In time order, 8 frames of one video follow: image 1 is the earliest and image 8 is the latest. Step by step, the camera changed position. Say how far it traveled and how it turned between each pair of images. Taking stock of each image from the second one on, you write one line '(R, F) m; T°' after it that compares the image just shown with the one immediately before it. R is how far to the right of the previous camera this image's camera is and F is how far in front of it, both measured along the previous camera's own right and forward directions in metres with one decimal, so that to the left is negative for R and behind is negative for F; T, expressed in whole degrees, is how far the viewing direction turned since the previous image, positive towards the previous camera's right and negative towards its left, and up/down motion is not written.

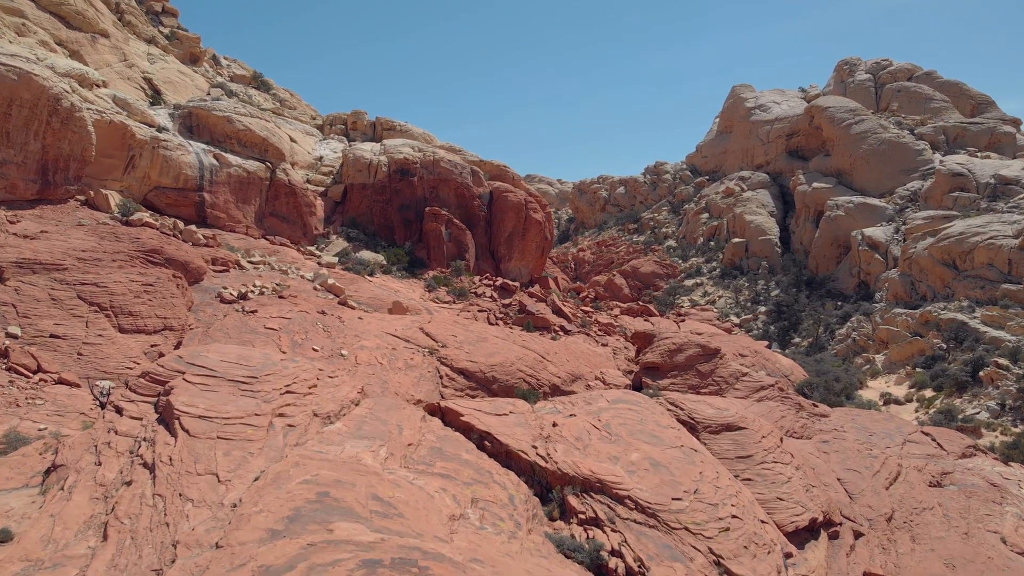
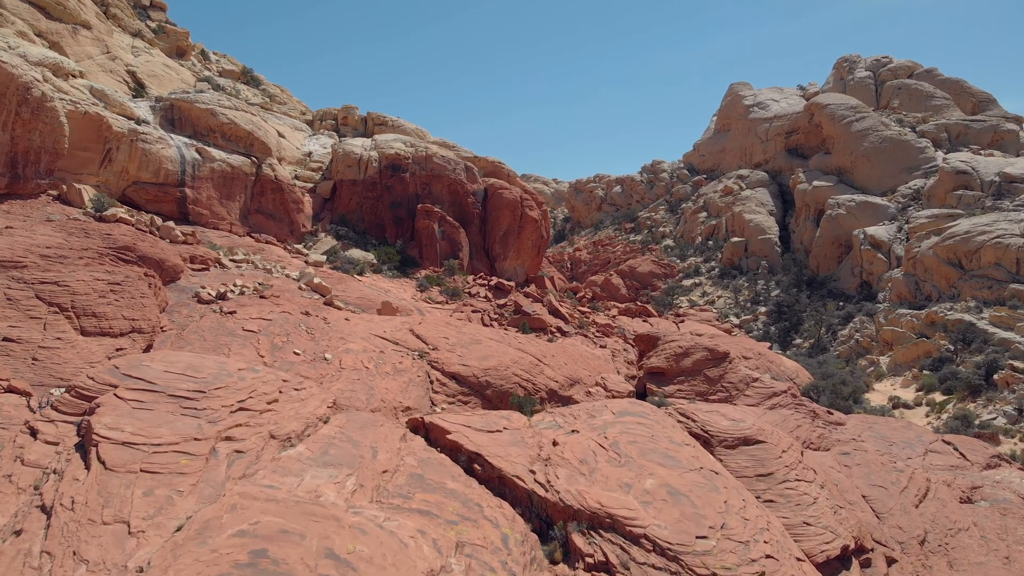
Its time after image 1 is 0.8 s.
(0.0, +0.8) m; 0°
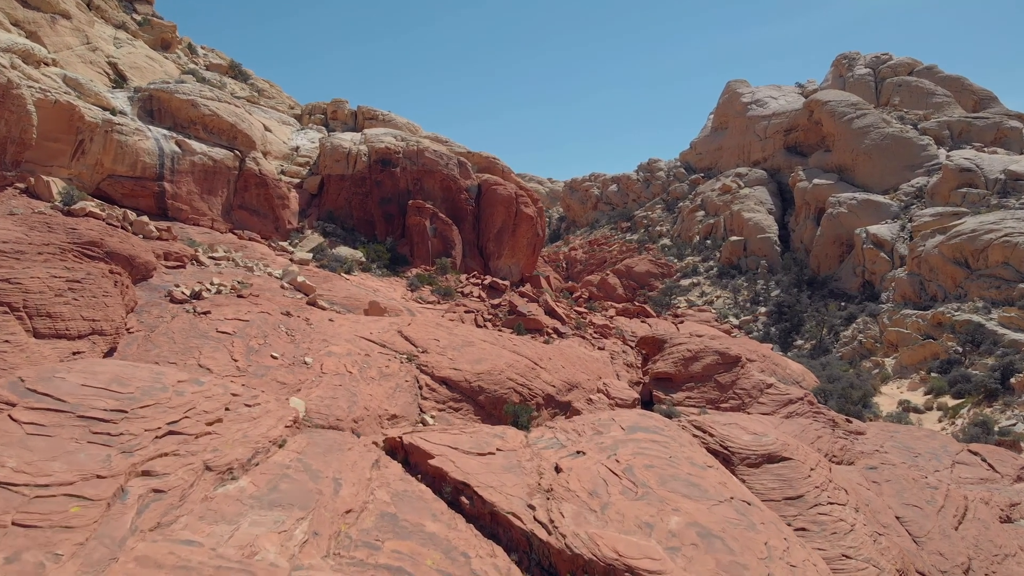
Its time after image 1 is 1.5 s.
(0.0, +0.8) m; 0°
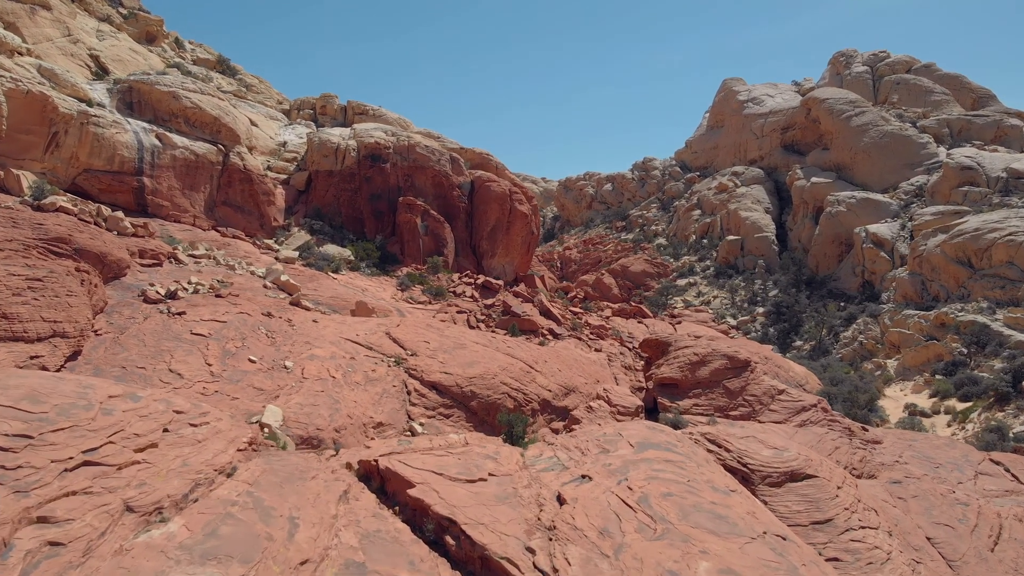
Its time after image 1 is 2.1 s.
(0.0, +0.6) m; 0°
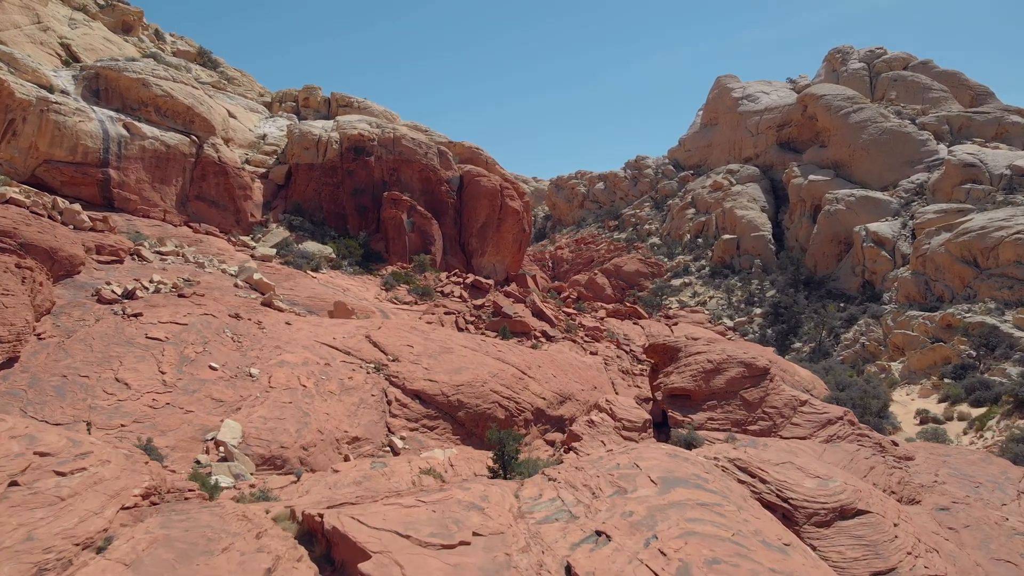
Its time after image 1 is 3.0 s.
(0.0, +1.0) m; +1°
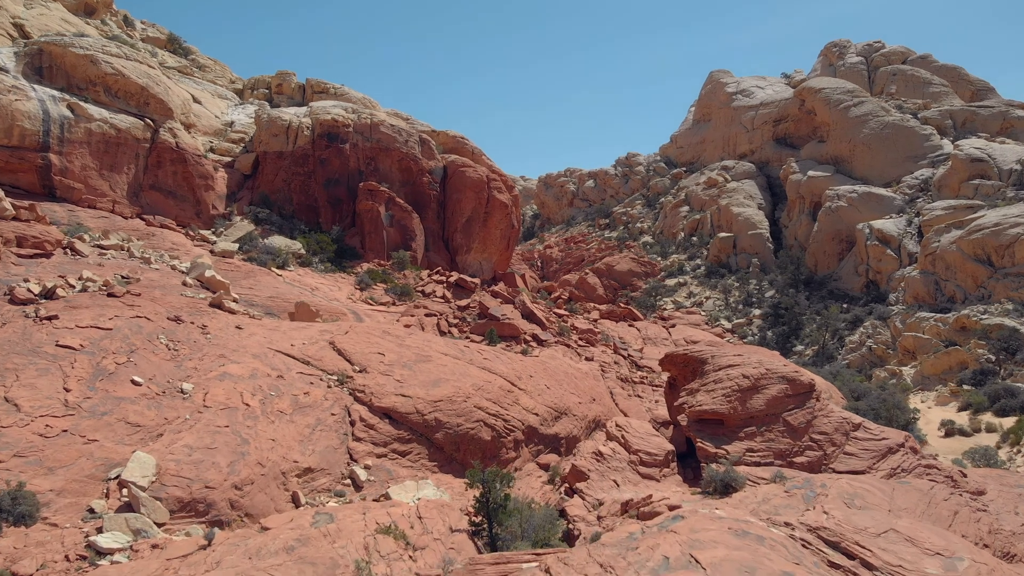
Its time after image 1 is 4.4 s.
(0.0, +1.6) m; +1°
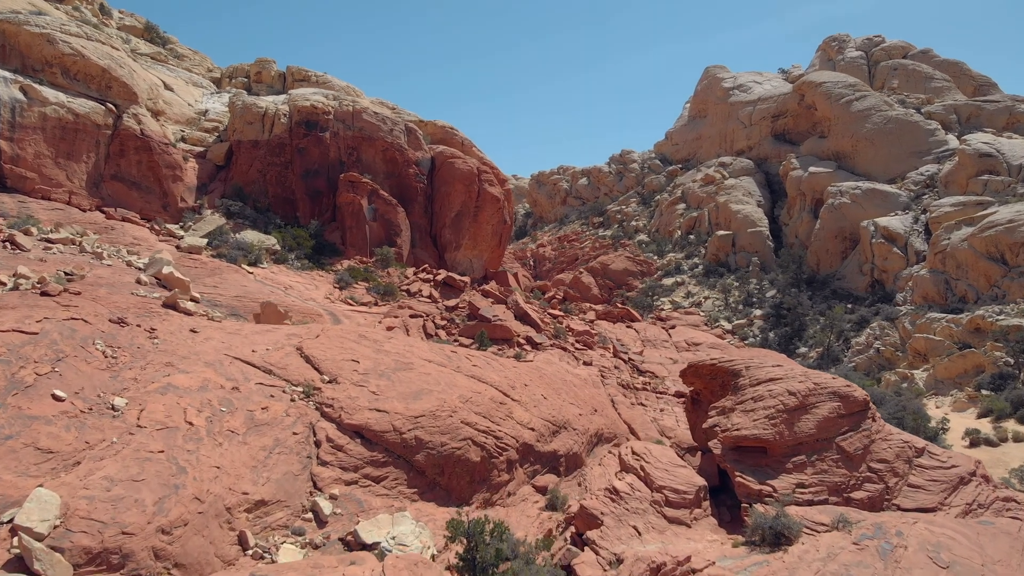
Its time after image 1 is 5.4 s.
(0.0, +1.2) m; +1°
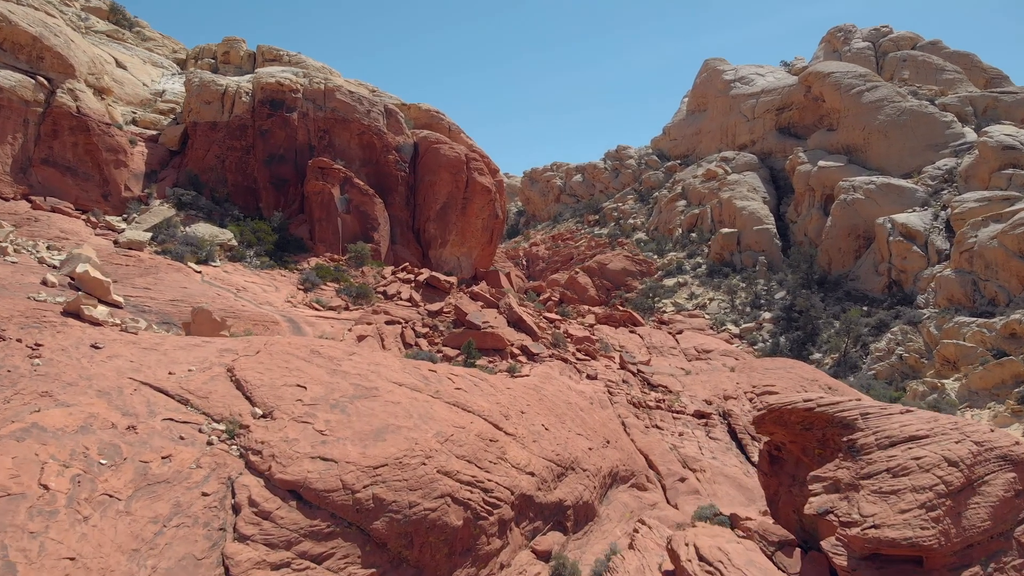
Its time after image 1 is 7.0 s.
(0.0, +1.9) m; +1°
